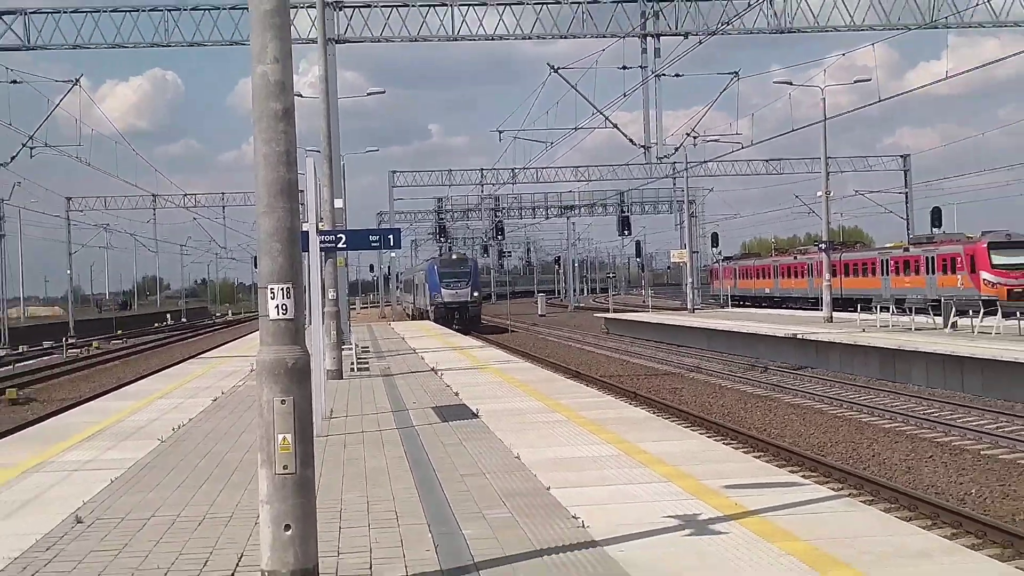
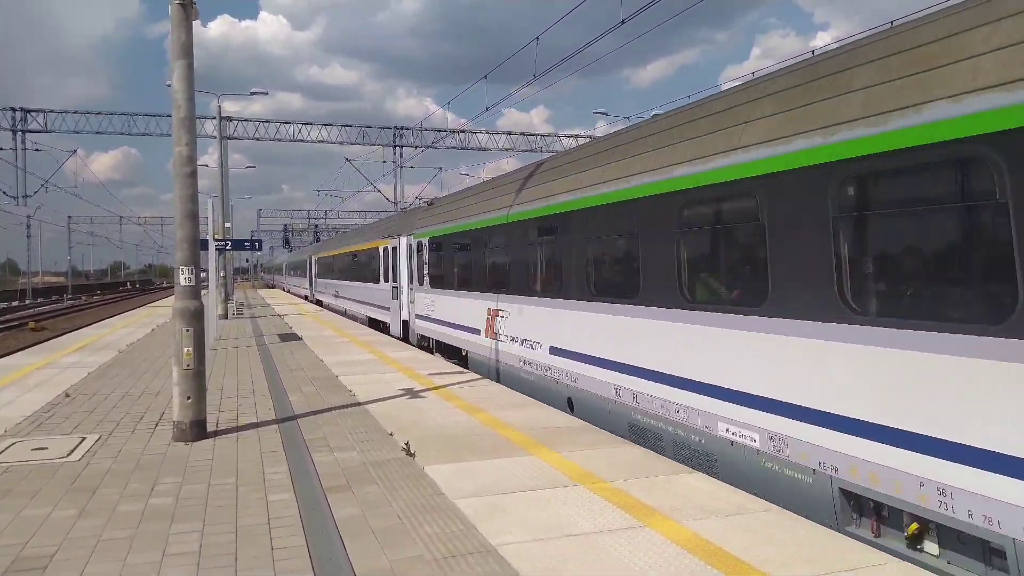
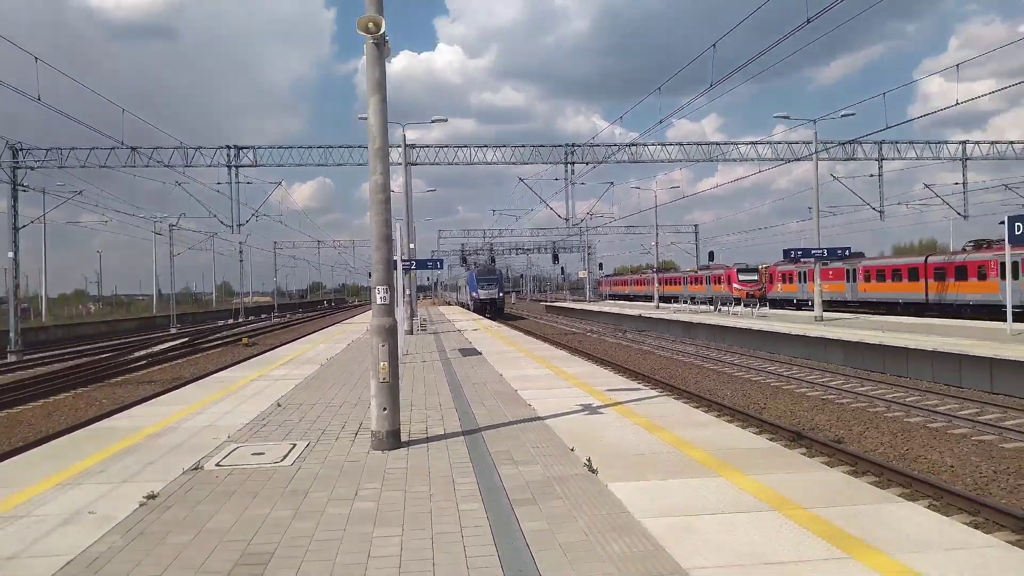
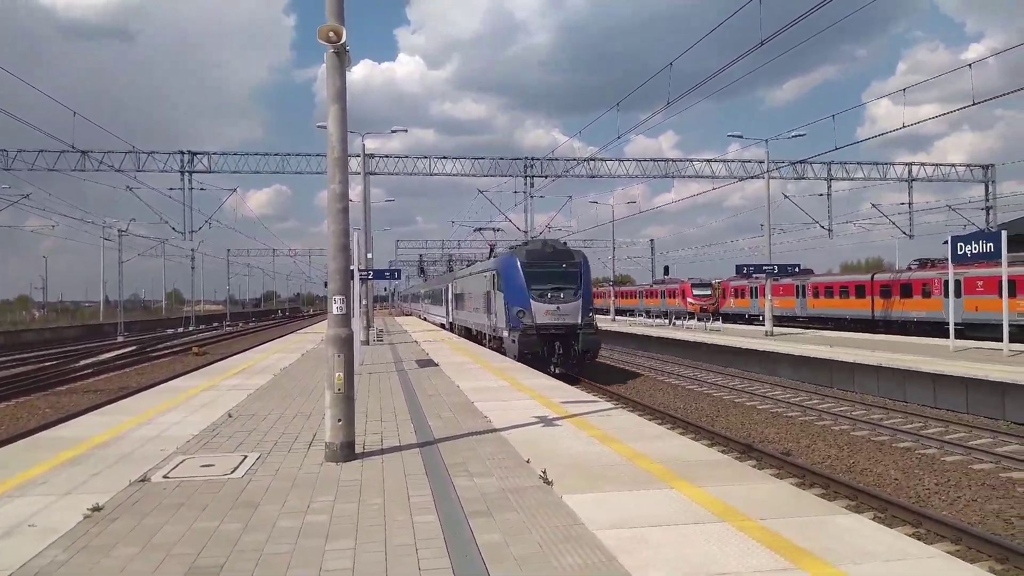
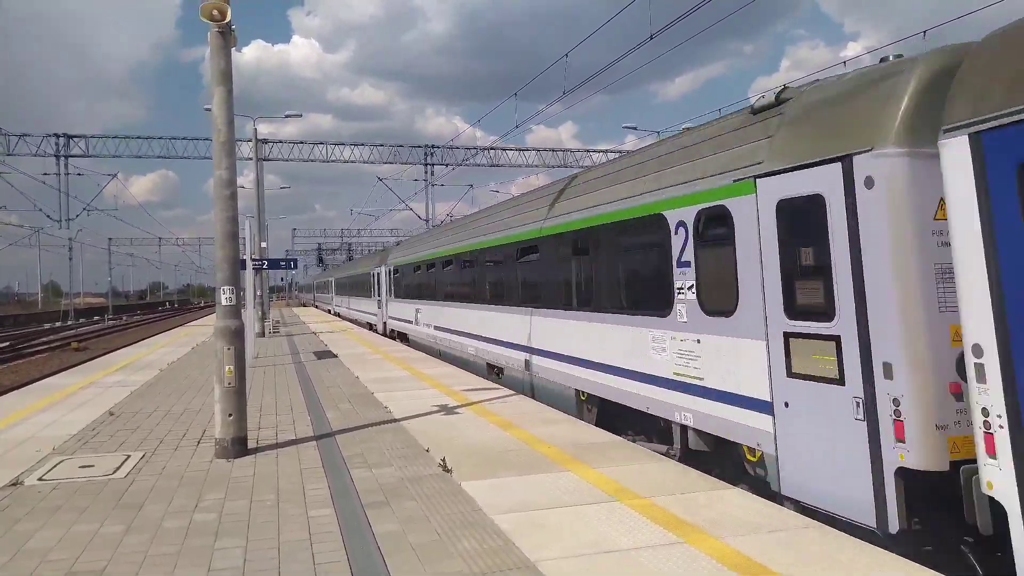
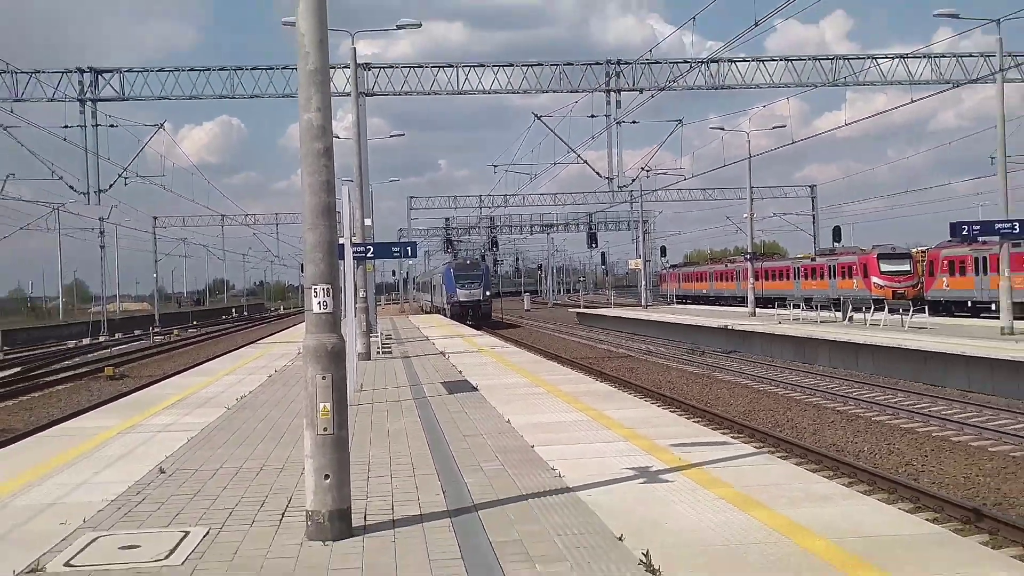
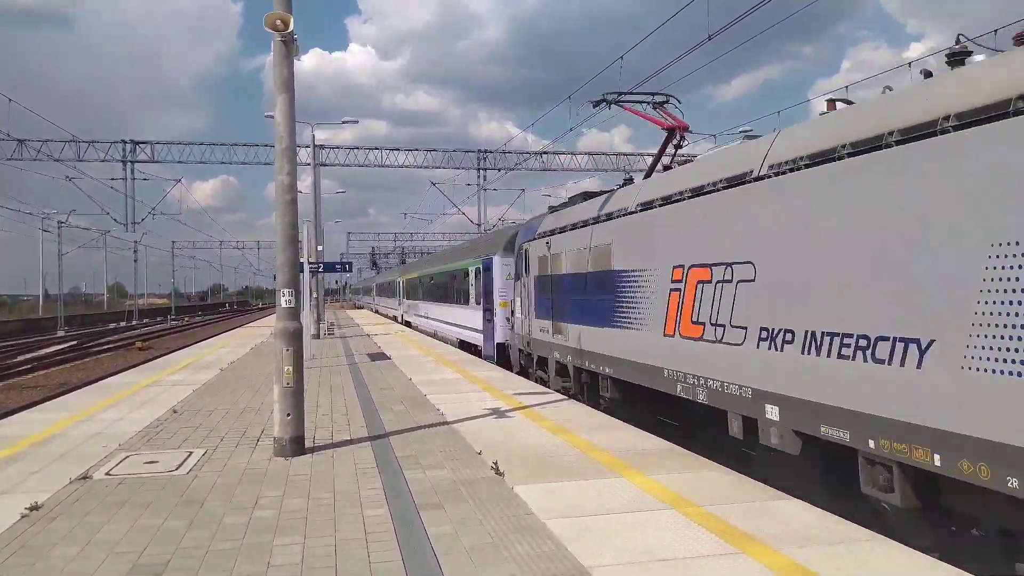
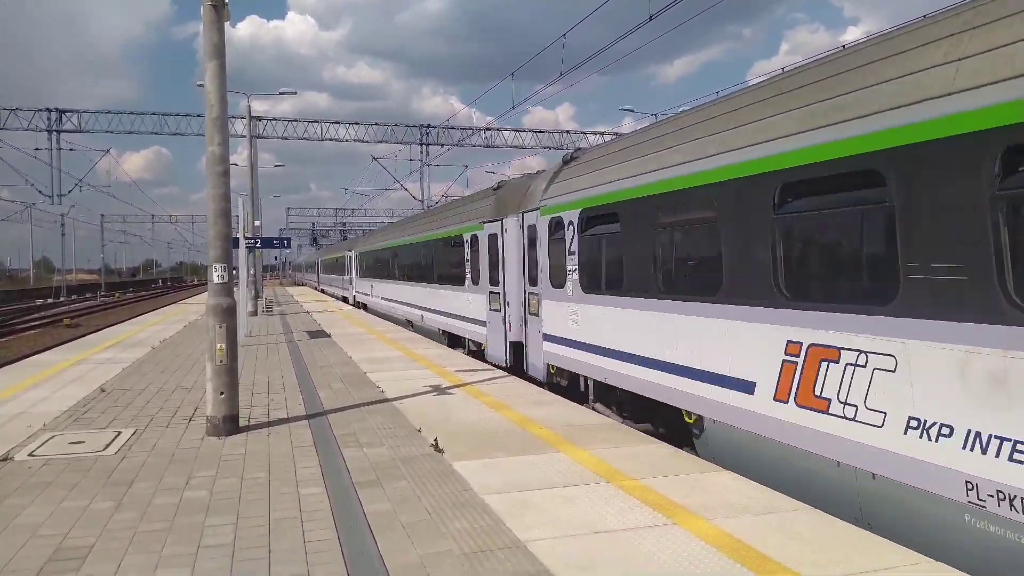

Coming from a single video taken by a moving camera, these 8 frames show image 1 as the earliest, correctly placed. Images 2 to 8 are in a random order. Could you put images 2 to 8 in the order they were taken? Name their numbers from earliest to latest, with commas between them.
6, 3, 4, 7, 5, 8, 2
